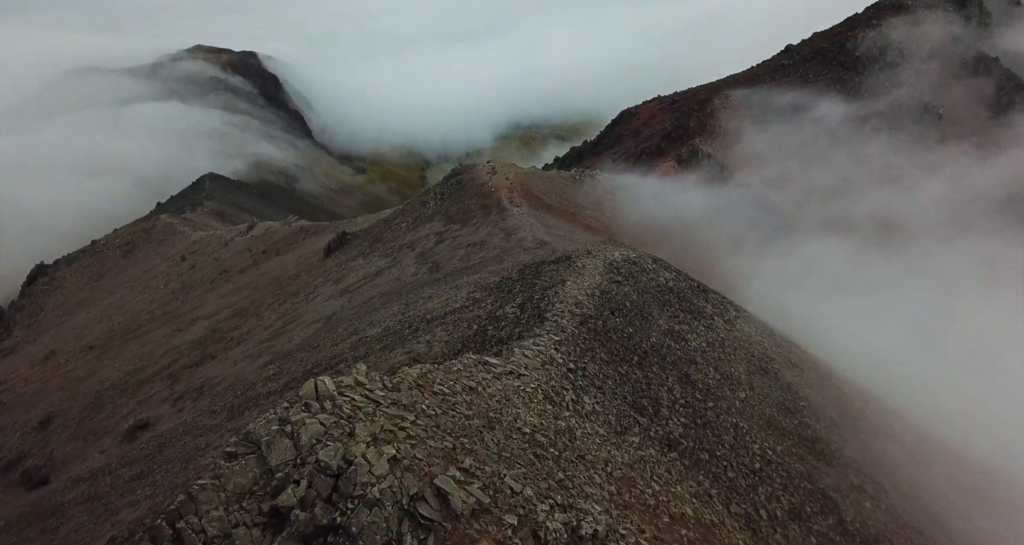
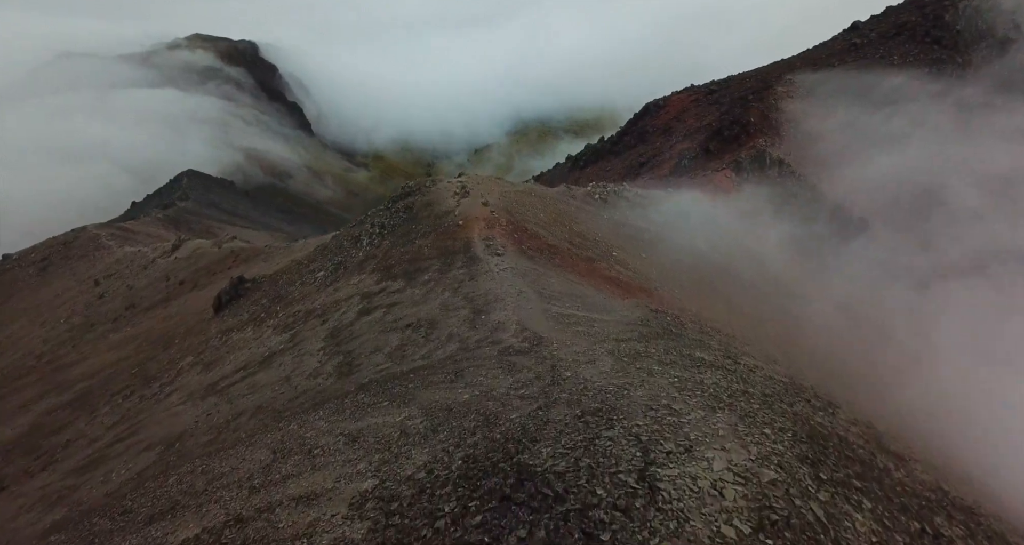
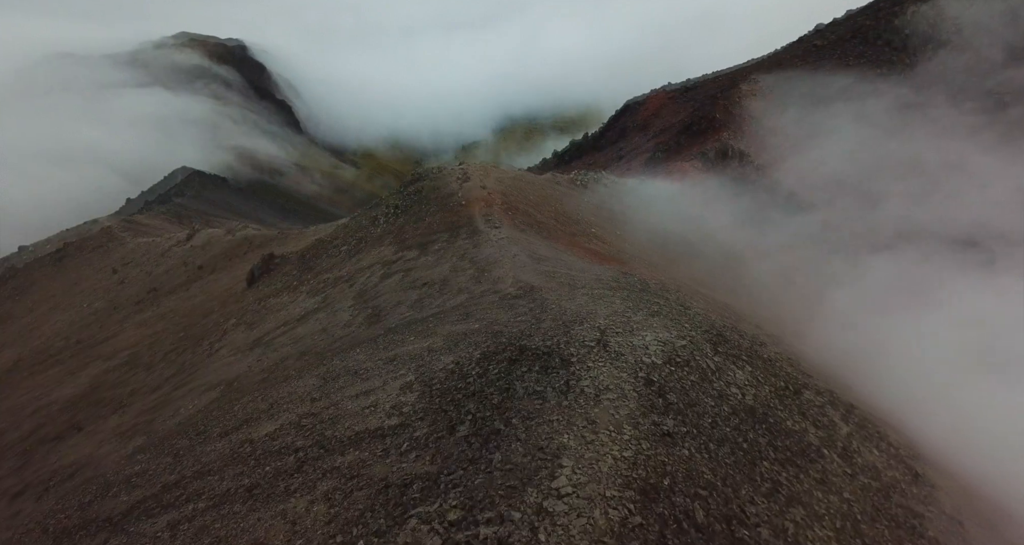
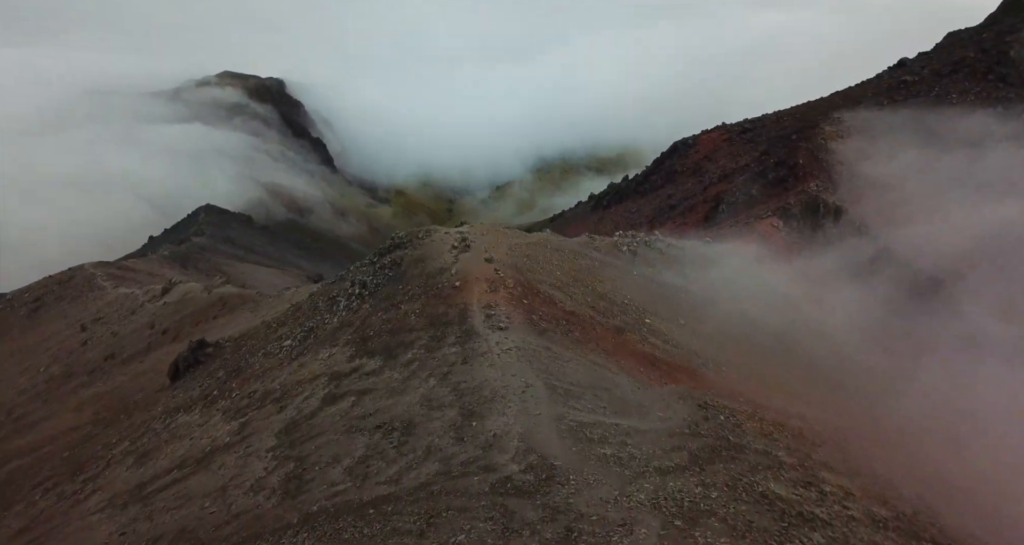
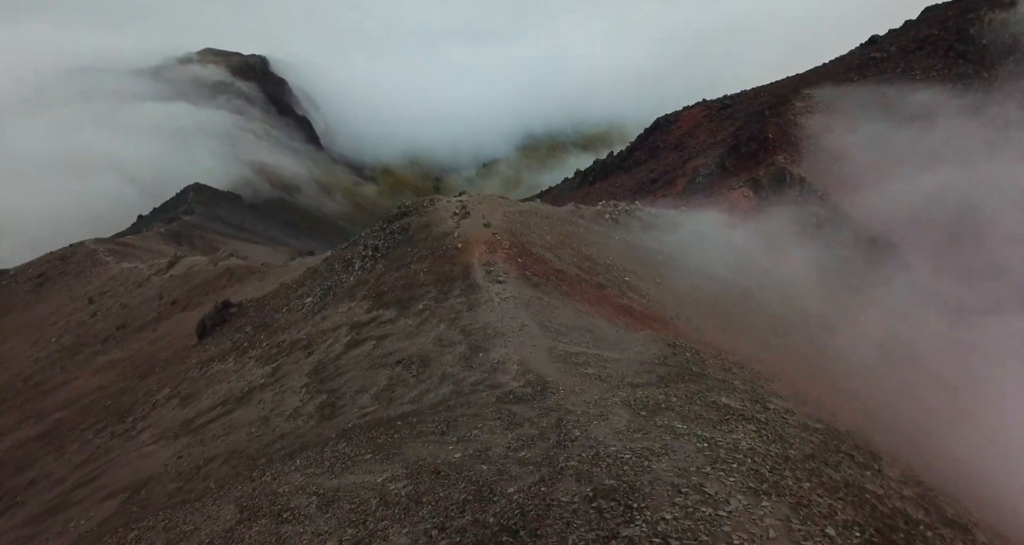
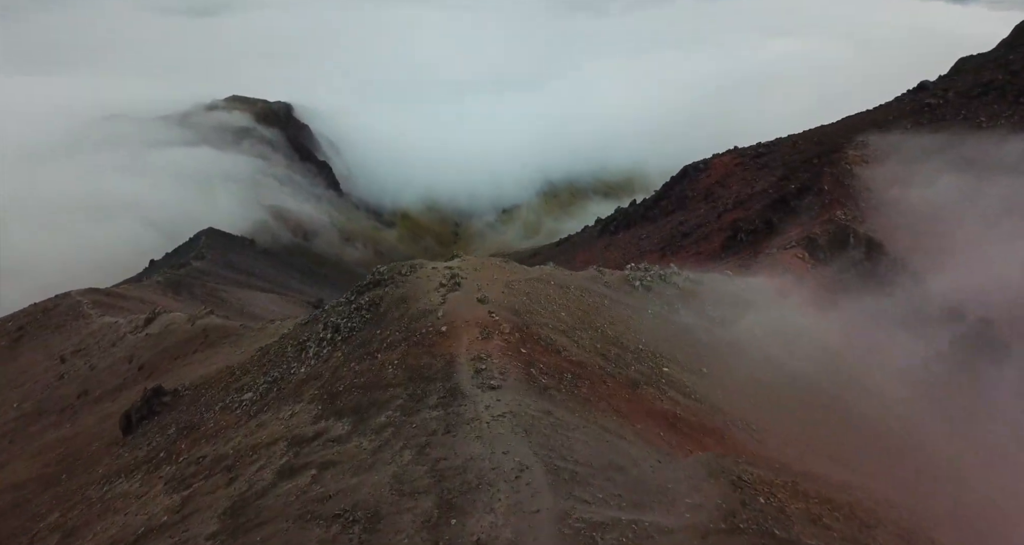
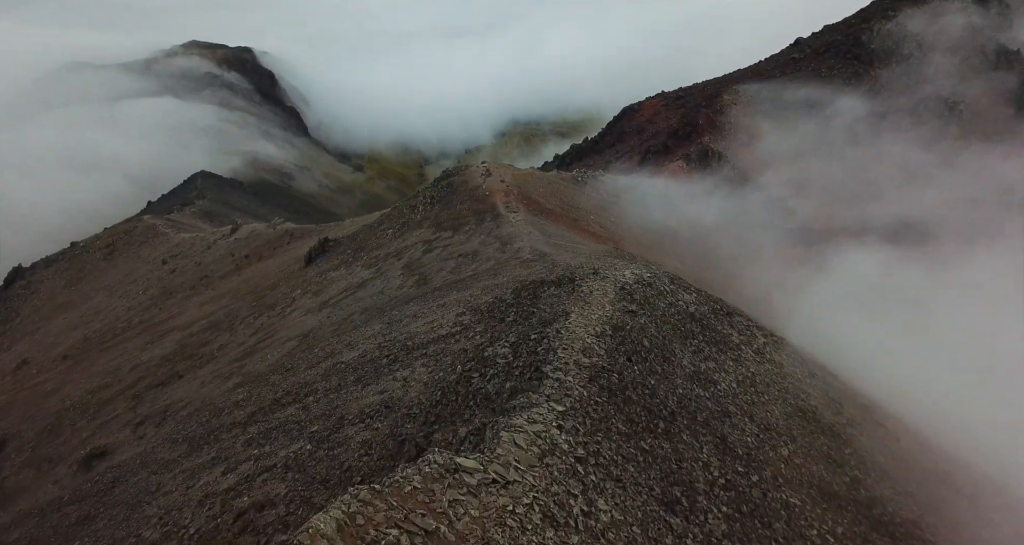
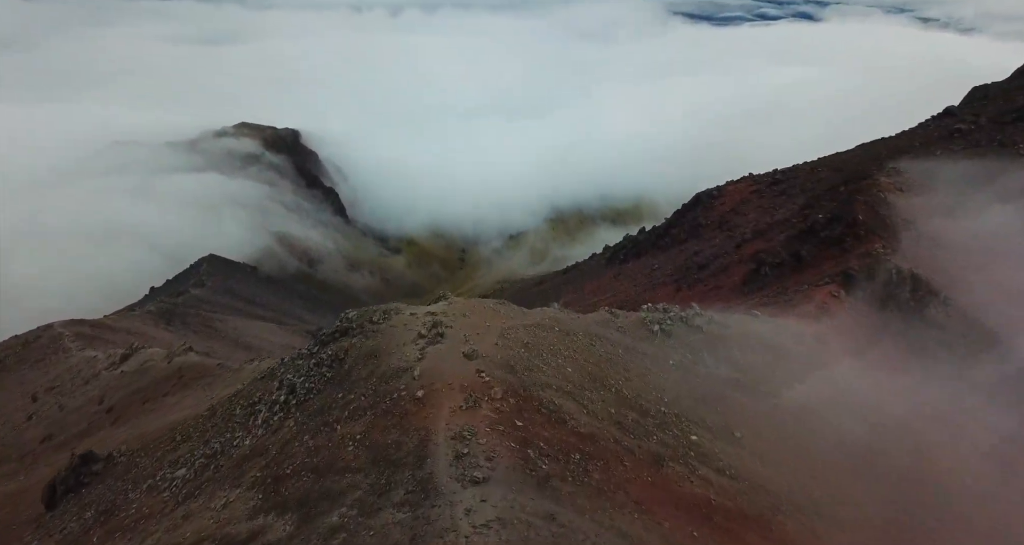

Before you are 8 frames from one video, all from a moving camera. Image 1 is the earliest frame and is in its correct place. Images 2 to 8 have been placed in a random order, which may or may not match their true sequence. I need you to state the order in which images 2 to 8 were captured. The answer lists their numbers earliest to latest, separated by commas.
7, 3, 2, 5, 4, 6, 8
